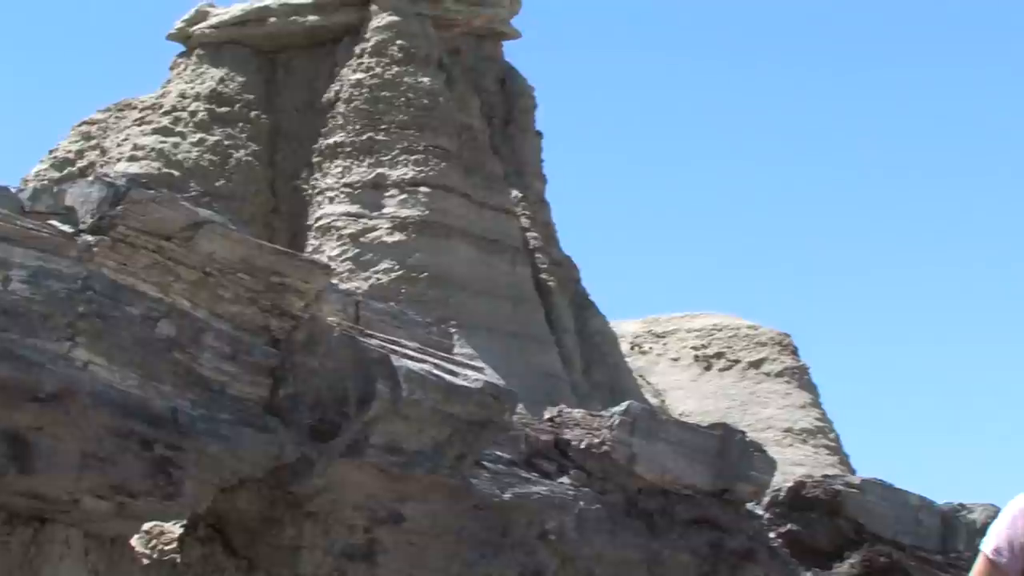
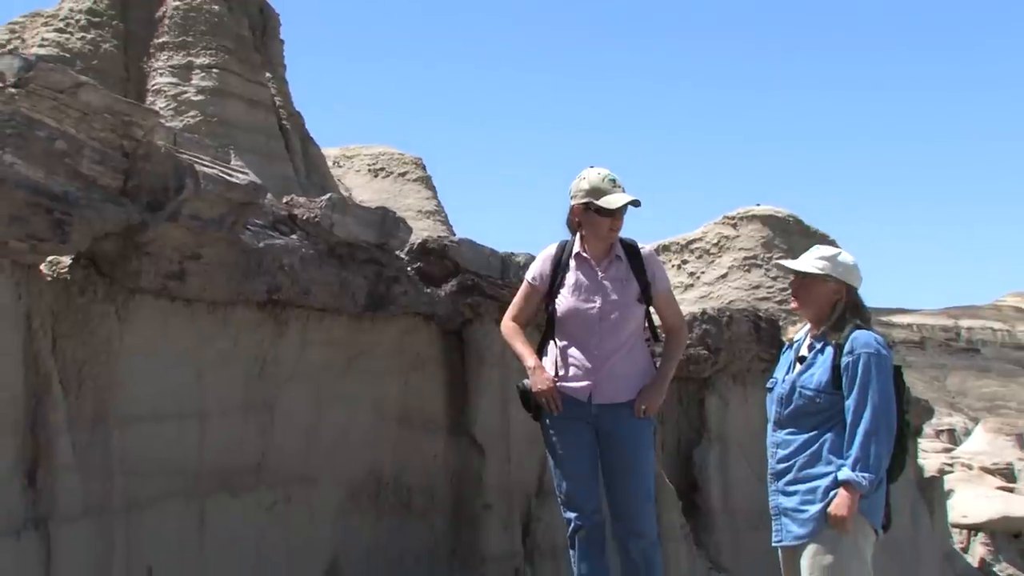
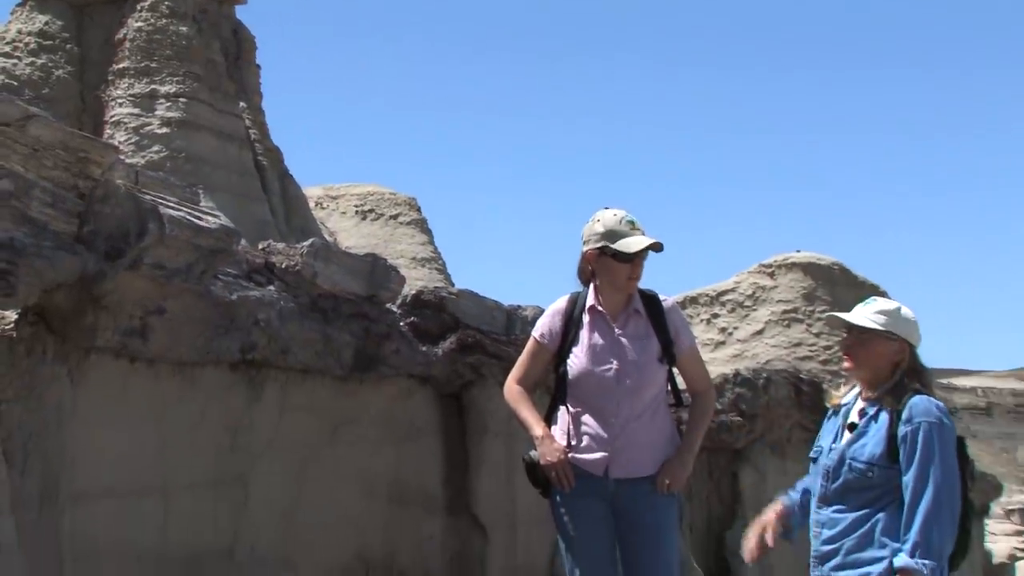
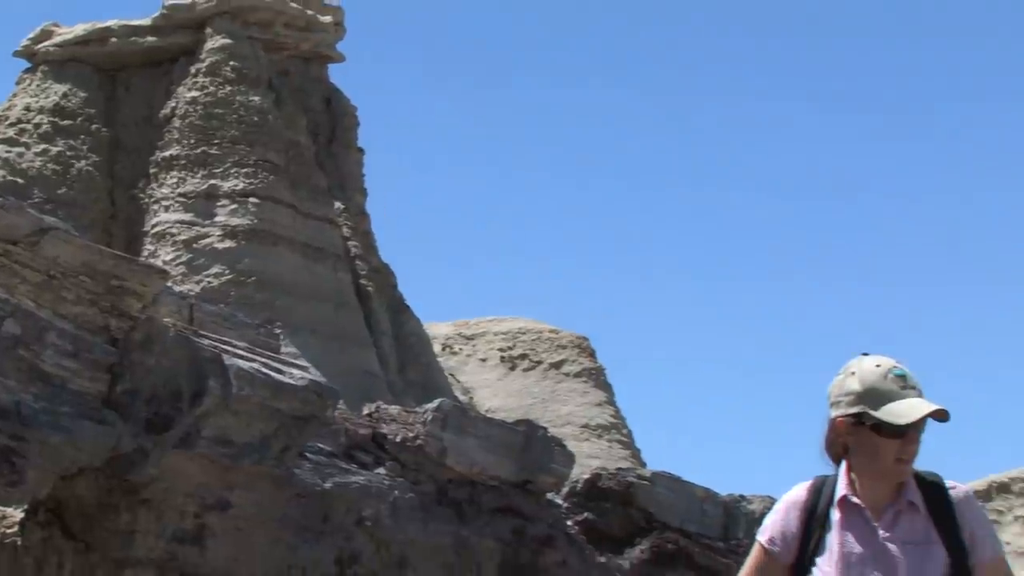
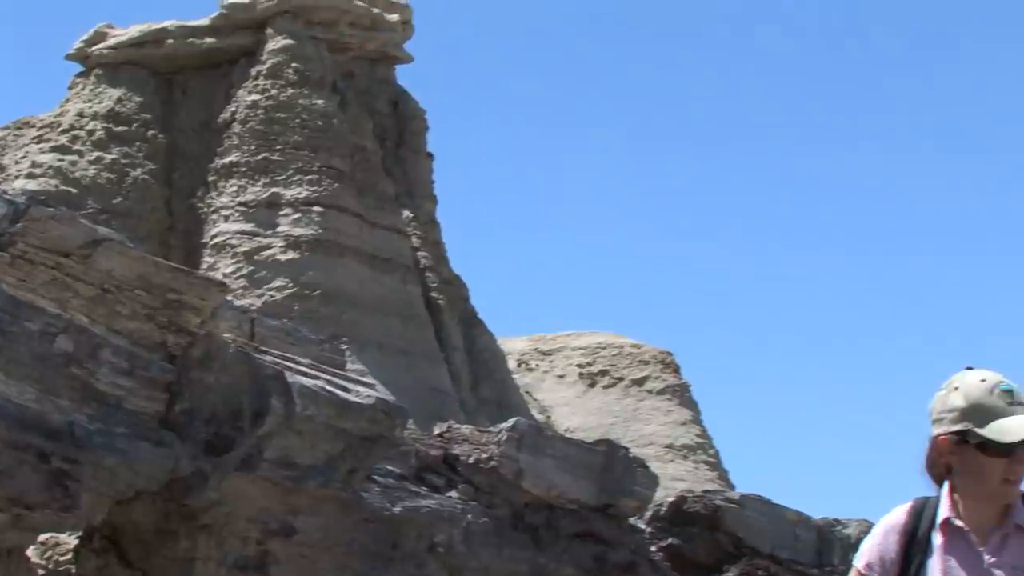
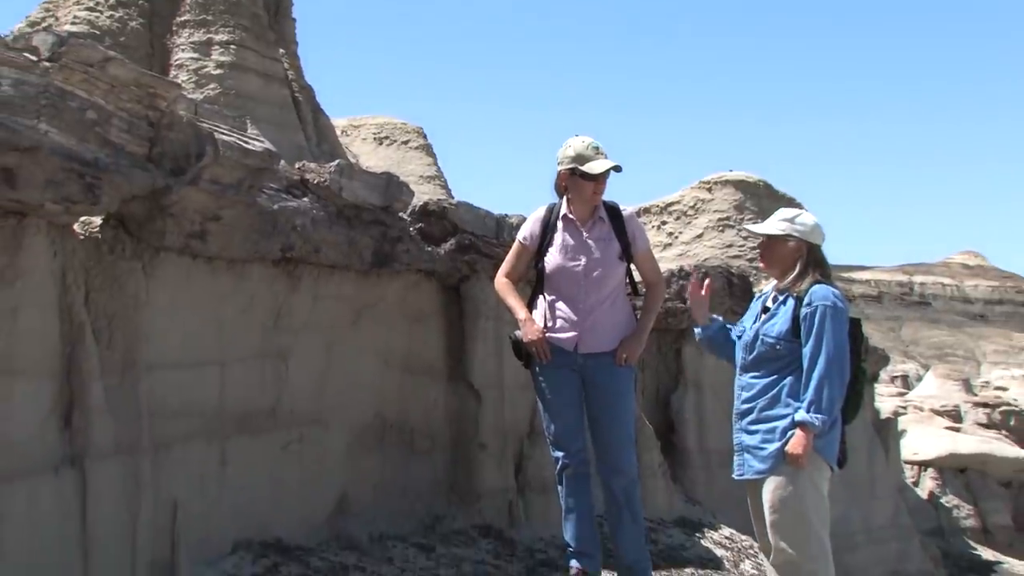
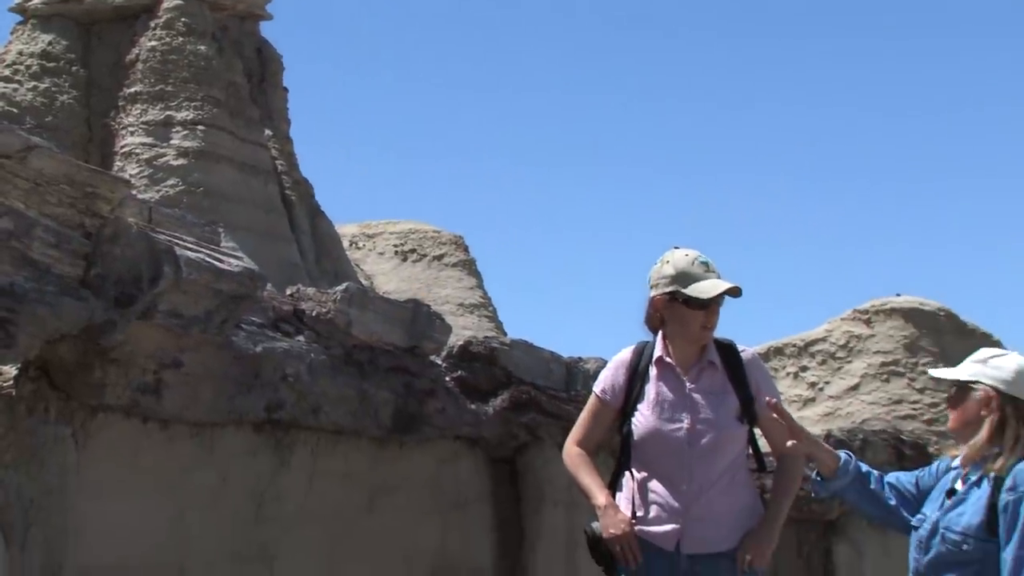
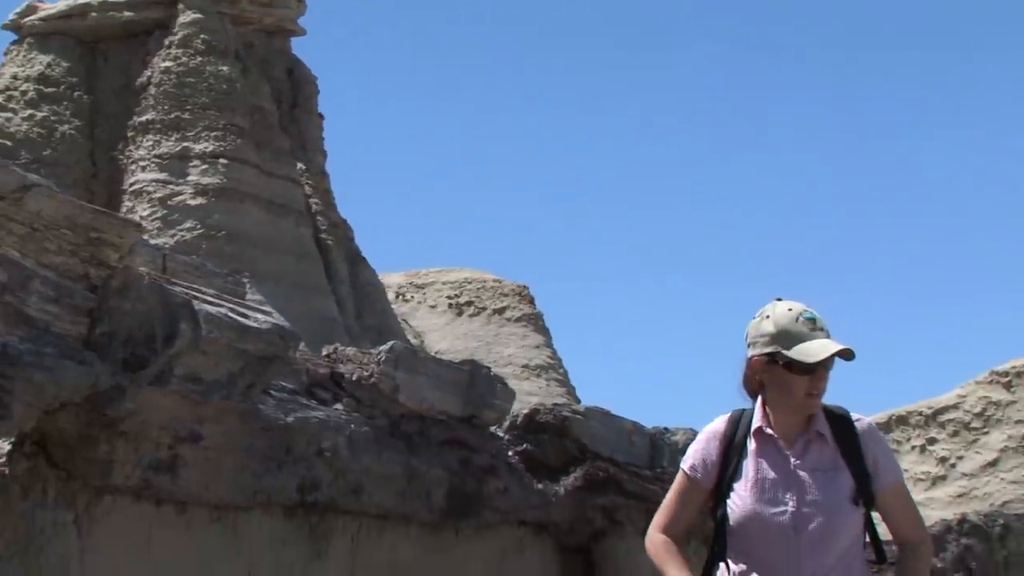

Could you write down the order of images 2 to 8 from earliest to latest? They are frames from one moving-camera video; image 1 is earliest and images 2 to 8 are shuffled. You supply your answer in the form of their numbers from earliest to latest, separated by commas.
5, 4, 8, 7, 3, 2, 6
